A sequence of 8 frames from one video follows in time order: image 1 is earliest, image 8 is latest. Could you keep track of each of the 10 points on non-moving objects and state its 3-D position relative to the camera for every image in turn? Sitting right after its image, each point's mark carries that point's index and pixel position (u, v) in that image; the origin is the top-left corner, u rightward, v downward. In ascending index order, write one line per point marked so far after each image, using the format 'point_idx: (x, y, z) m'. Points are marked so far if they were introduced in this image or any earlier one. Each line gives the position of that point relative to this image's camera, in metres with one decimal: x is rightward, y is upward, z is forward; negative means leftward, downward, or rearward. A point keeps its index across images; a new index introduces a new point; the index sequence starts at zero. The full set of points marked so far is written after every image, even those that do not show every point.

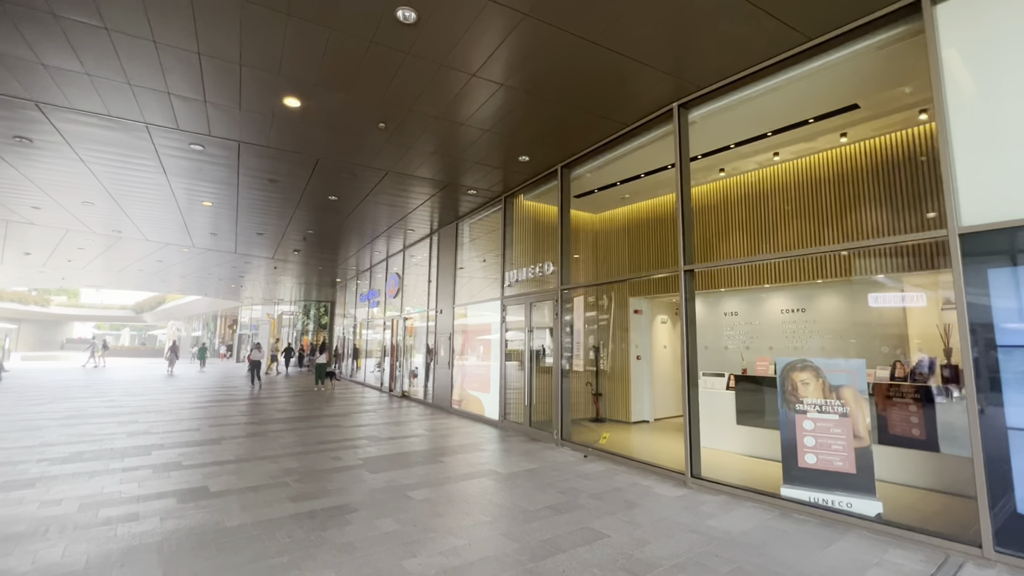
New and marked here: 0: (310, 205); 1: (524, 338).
0: (-3.8, +1.6, +8.7) m
1: (+0.2, -0.8, +7.3) m
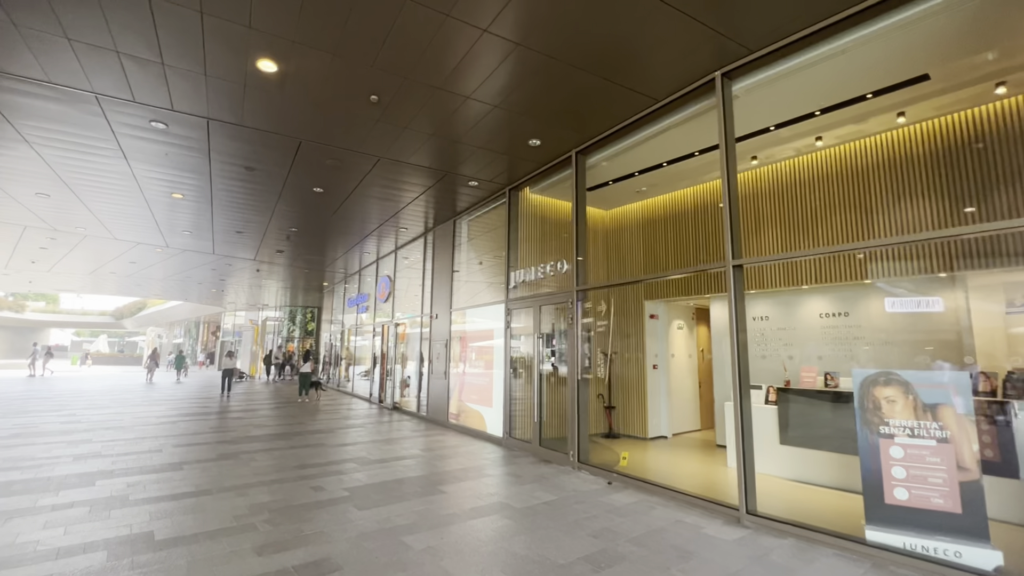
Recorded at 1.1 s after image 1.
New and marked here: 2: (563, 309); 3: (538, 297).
0: (-3.7, +1.6, +7.9) m
1: (+0.3, -0.8, +6.5) m
2: (+0.7, -0.3, +6.1) m
3: (+0.4, -0.1, +6.5) m
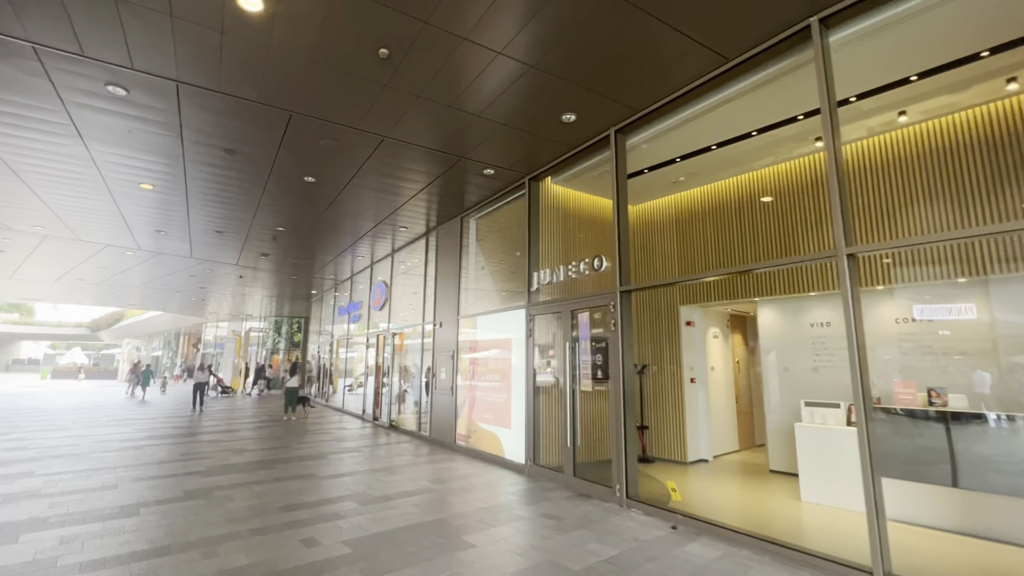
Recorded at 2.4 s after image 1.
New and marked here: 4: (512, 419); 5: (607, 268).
0: (-3.5, +1.6, +7.0) m
1: (+0.6, -0.8, +5.6) m
2: (+1.0, -0.3, +5.2) m
3: (+0.7, -0.1, +5.6) m
4: (0.0, -1.7, +6.1) m
5: (+1.1, +0.2, +5.2) m
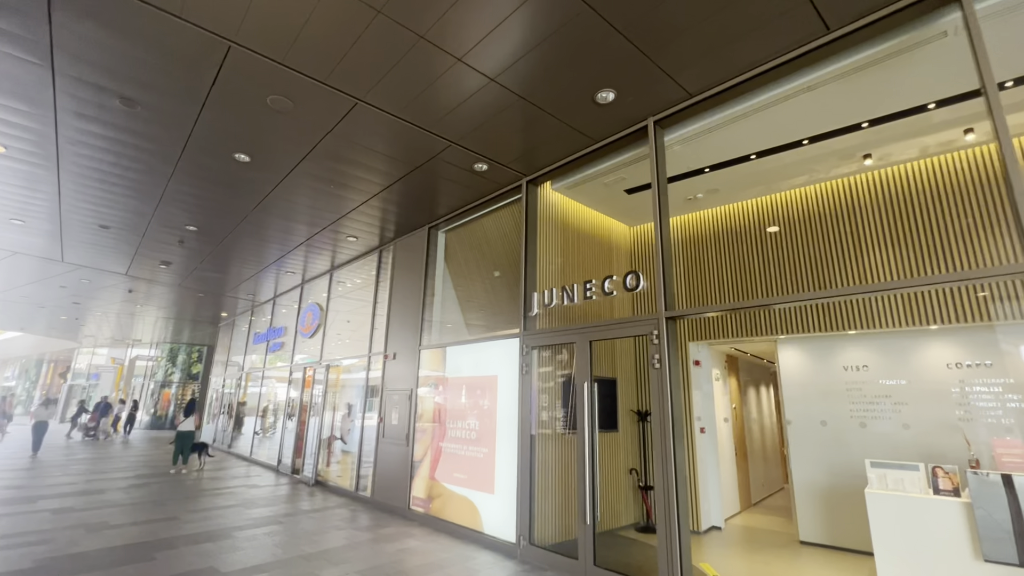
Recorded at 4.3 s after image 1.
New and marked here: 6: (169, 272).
0: (-3.6, +1.4, +5.3) m
1: (+0.6, -1.1, +4.4) m
2: (+1.0, -0.5, +4.1) m
3: (+0.7, -0.4, +4.5) m
4: (-0.1, -2.0, +4.8) m
5: (+1.2, 0.0, +4.1) m
6: (-7.2, +0.3, +9.8) m
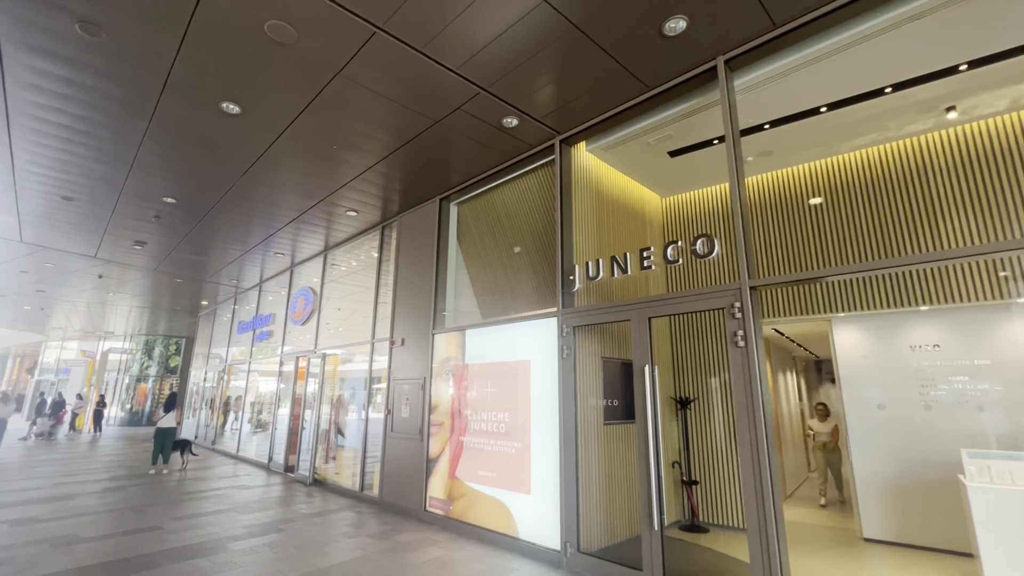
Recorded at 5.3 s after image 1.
0: (-3.3, +1.7, +4.6) m
1: (+0.9, -0.8, +3.8) m
2: (+1.4, -0.3, +3.5) m
3: (+1.0, -0.1, +3.9) m
4: (+0.2, -1.7, +4.2) m
5: (+1.5, +0.2, +3.5) m
6: (-7.0, +0.6, +8.9) m
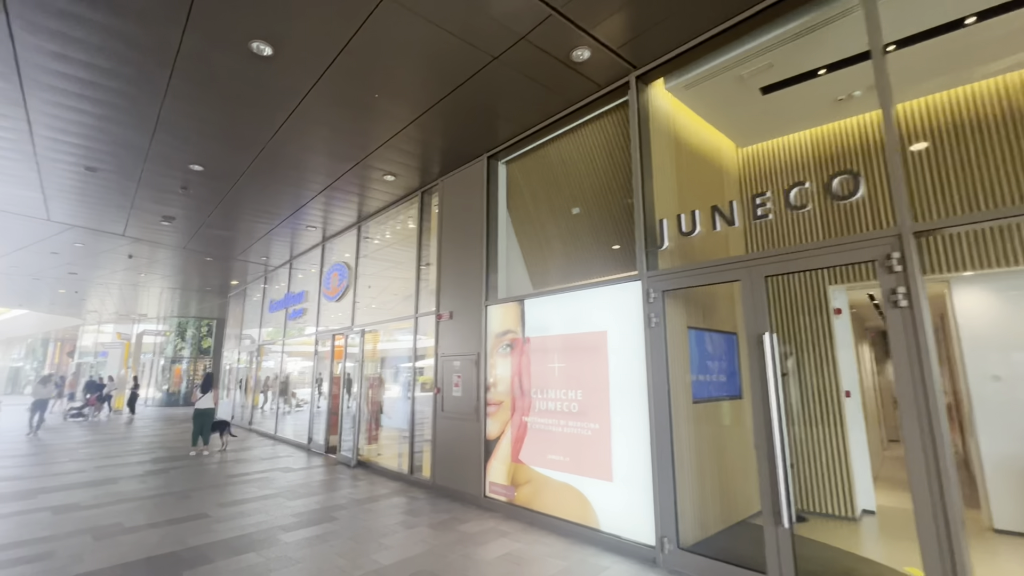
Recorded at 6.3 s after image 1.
0: (-2.7, +1.9, +4.1) m
1: (+1.5, -0.5, +3.3) m
2: (+1.9, 0.0, +2.9) m
3: (+1.6, +0.2, +3.3) m
4: (+0.8, -1.4, +3.7) m
5: (+2.1, +0.6, +2.9) m
6: (-6.2, +1.0, +8.6) m
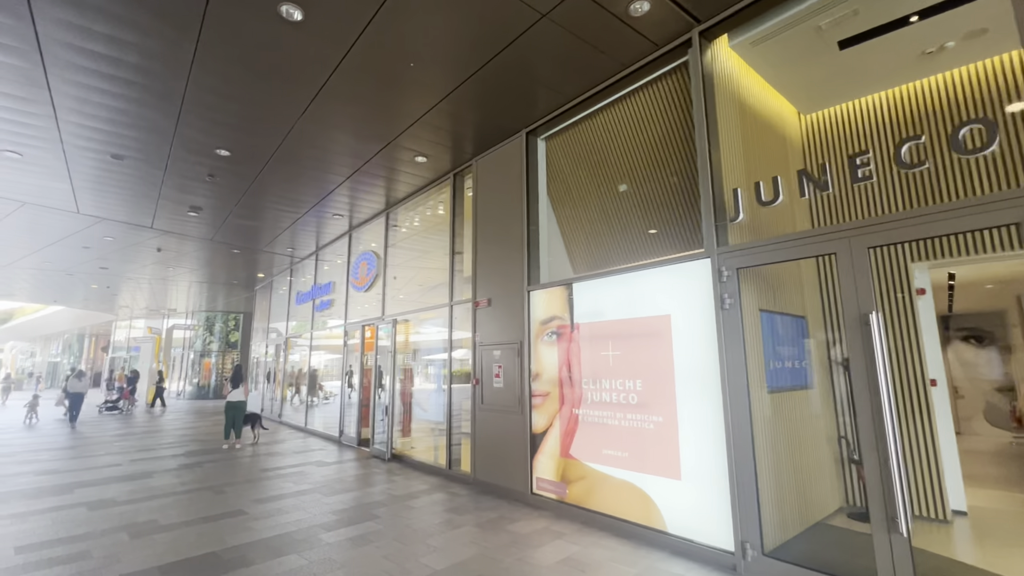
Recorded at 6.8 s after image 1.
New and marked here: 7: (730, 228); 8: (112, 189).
0: (-2.3, +2.0, +3.8) m
1: (+1.9, -0.4, +2.9) m
2: (+2.3, +0.2, +2.5) m
3: (+2.0, +0.3, +2.9) m
4: (+1.2, -1.3, +3.4) m
5: (+2.4, +0.7, +2.5) m
6: (-5.7, +1.2, +8.5) m
7: (+1.5, +0.4, +3.5) m
8: (-5.8, +1.4, +6.9) m
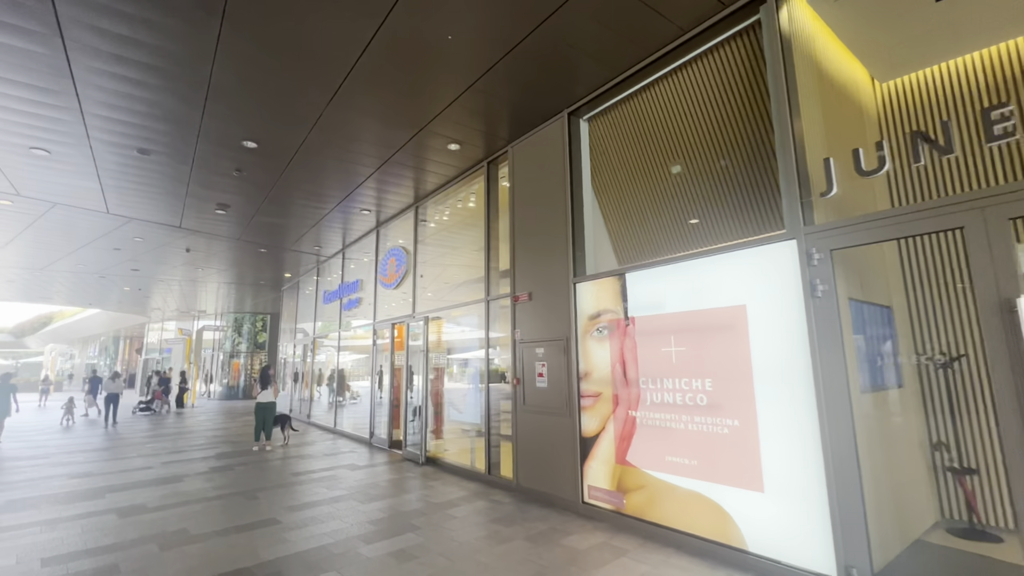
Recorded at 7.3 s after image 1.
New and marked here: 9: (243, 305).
0: (-1.9, +2.1, +3.5) m
1: (+2.2, -0.3, +2.4) m
2: (+2.6, +0.3, +2.1) m
3: (+2.3, +0.4, +2.5) m
4: (+1.6, -1.2, +2.9) m
5: (+2.7, +0.8, +2.0) m
6: (-5.1, +1.2, +8.4) m
7: (+1.9, +0.5, +3.1) m
8: (-5.3, +1.4, +6.8) m
9: (-10.9, -0.7, +19.1) m
